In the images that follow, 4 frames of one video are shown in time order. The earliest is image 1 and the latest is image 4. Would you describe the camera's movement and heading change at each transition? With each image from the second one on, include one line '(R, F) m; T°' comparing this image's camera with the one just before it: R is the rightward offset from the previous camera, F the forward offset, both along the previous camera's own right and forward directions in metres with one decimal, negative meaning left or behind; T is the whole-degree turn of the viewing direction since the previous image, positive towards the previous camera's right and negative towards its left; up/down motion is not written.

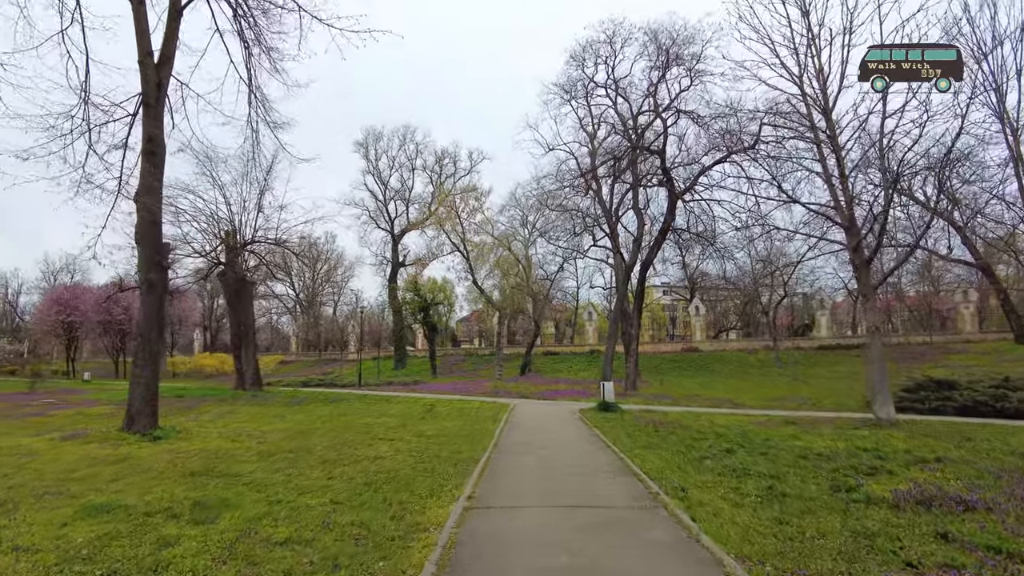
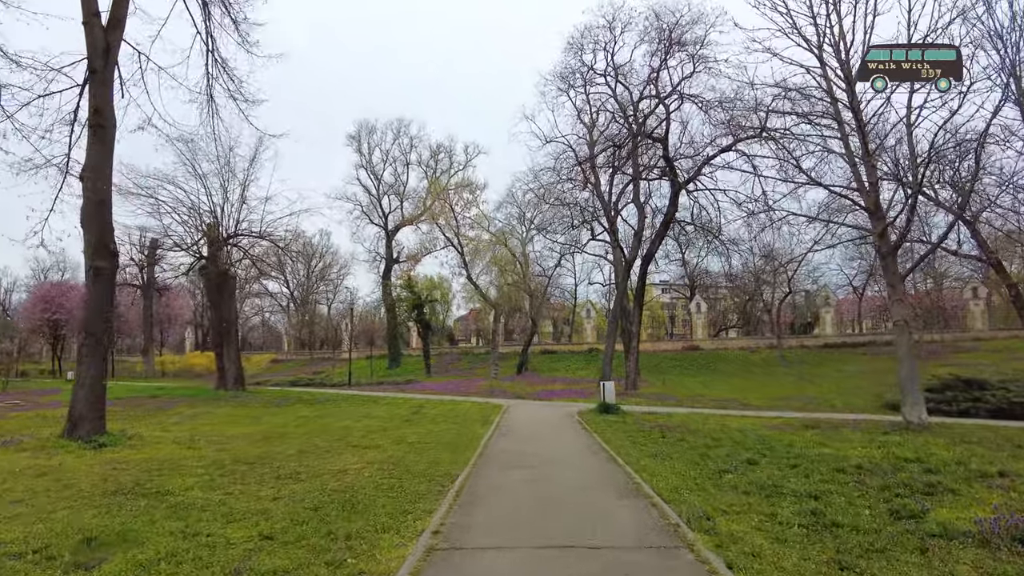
(+0.1, +1.4) m; 0°
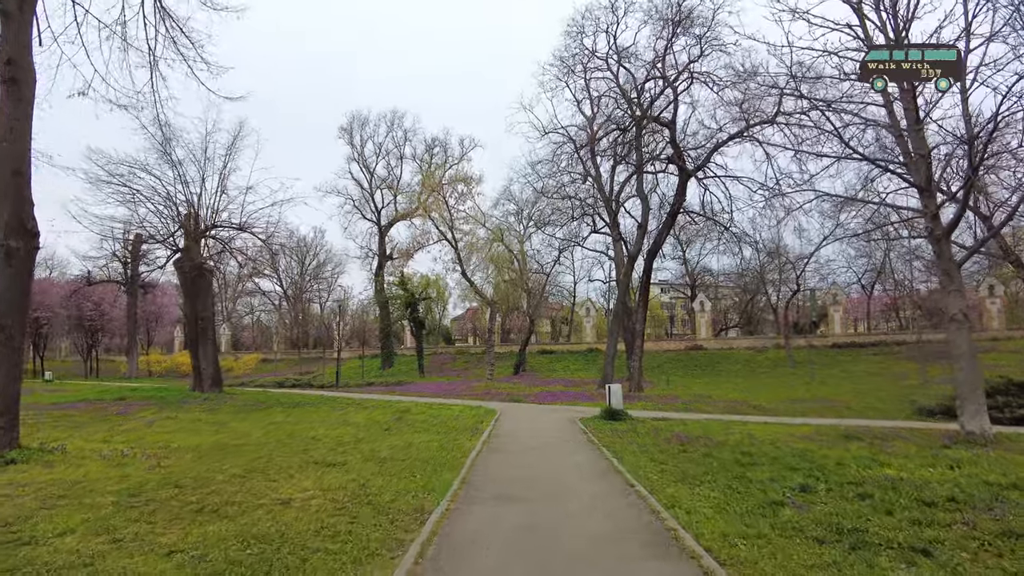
(+0.1, +1.9) m; 0°
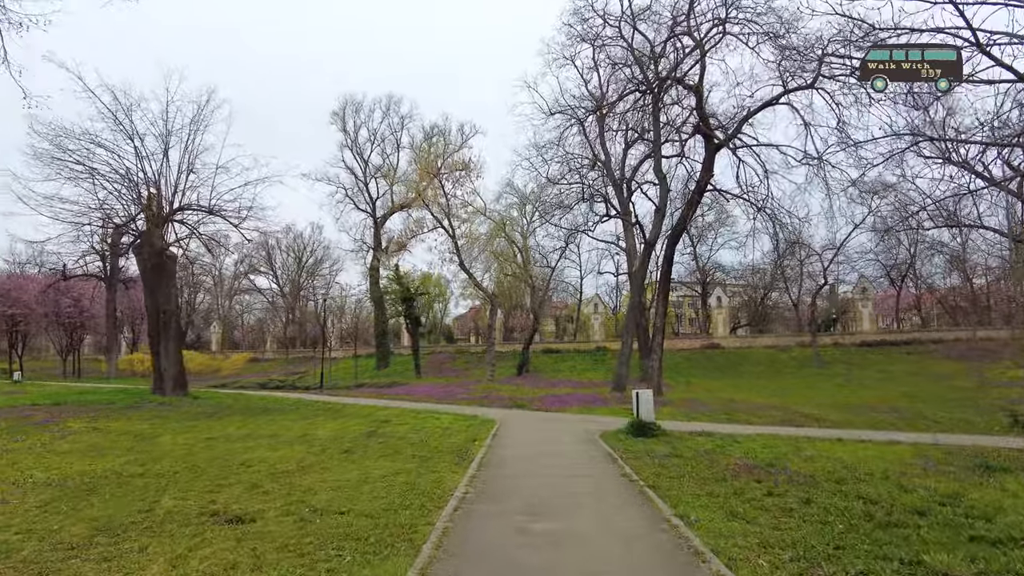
(0.0, +3.3) m; 0°
